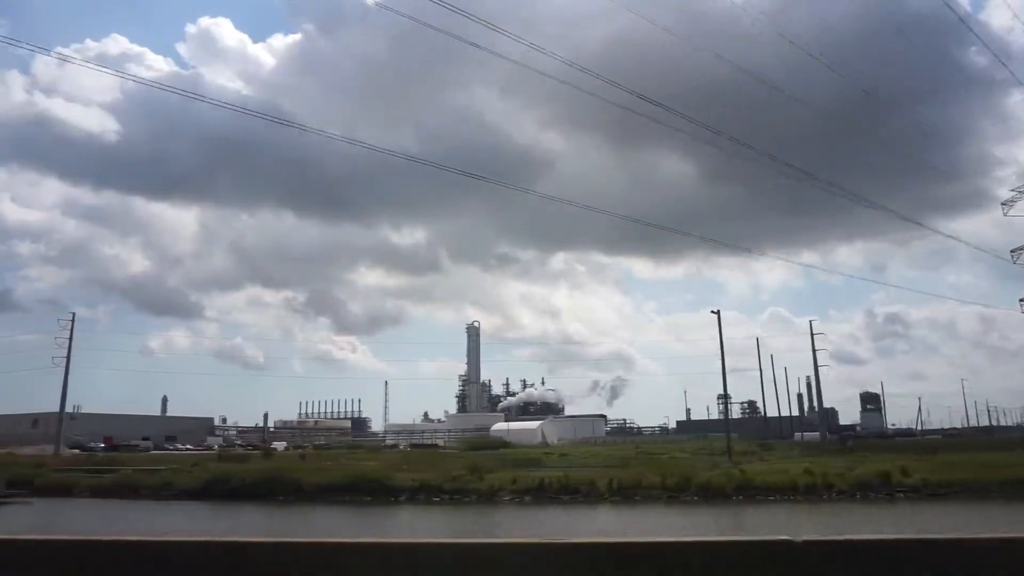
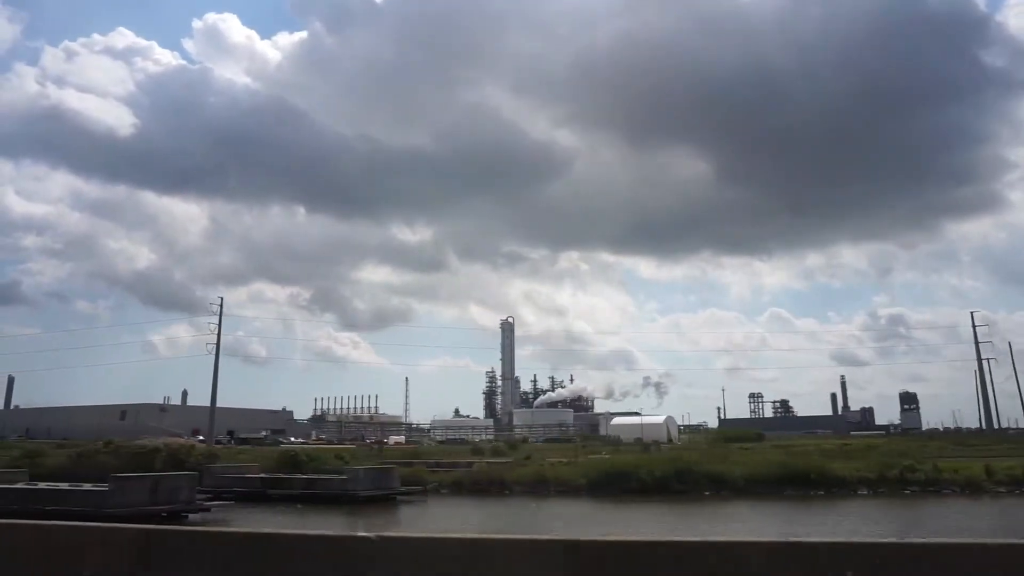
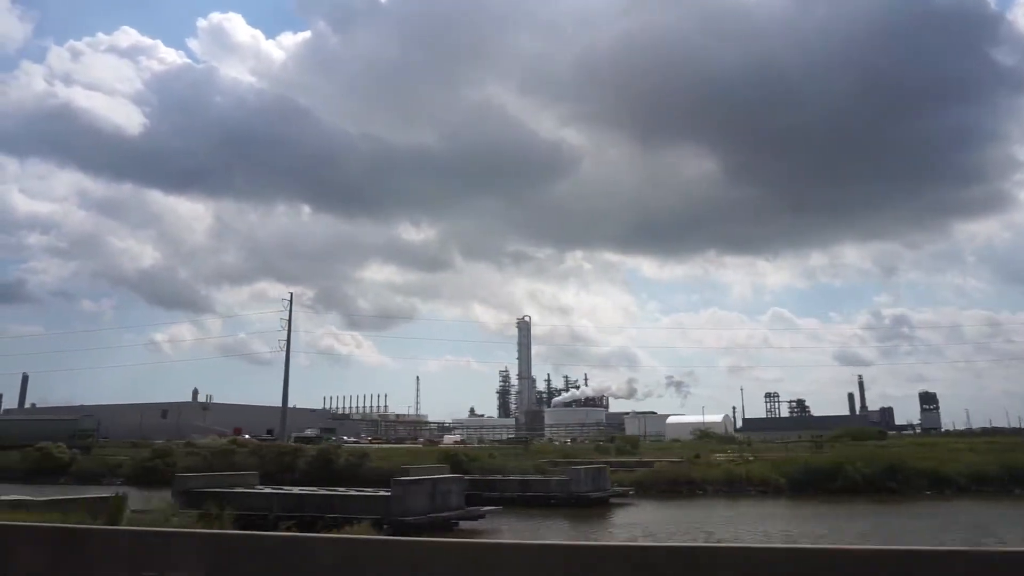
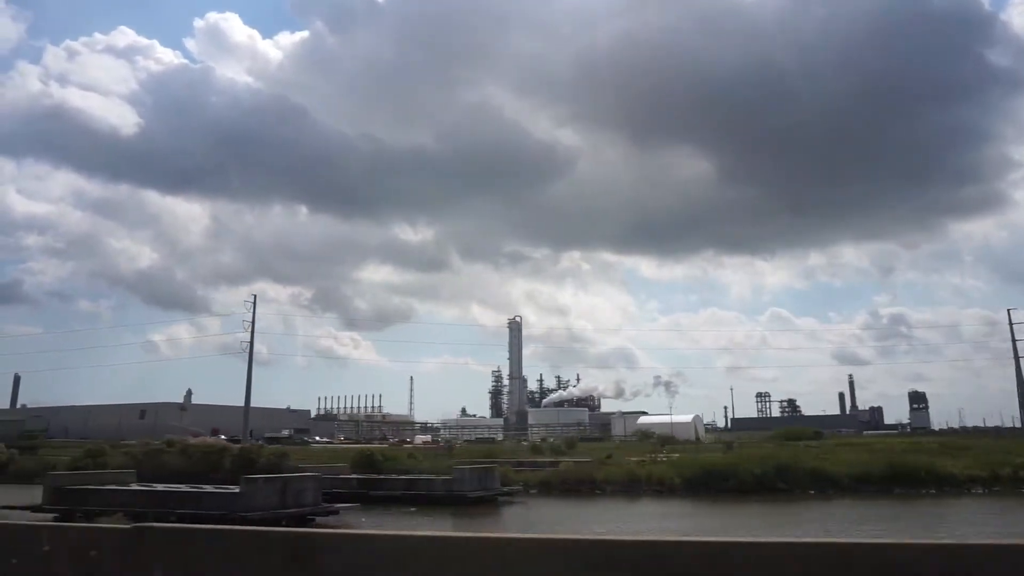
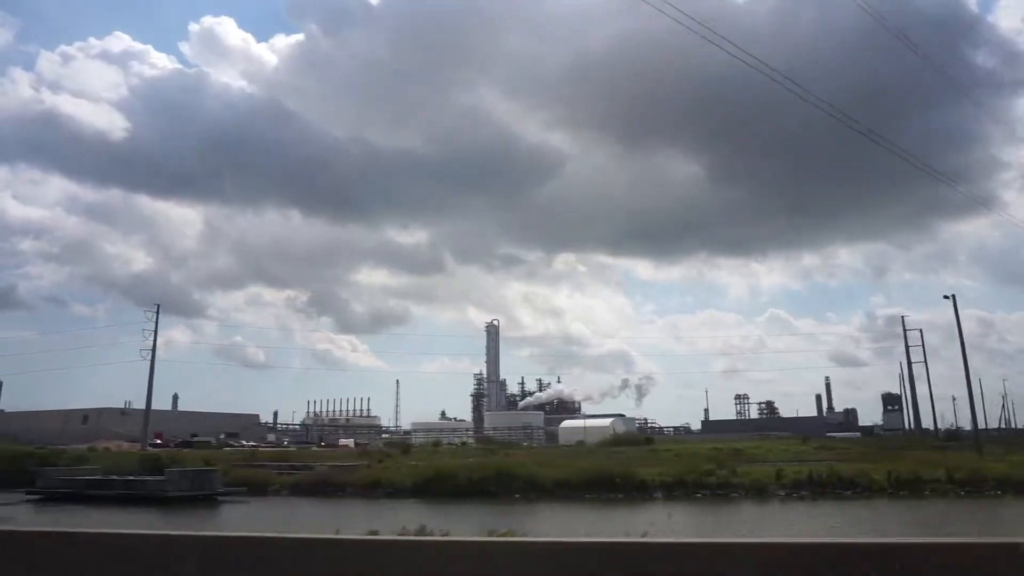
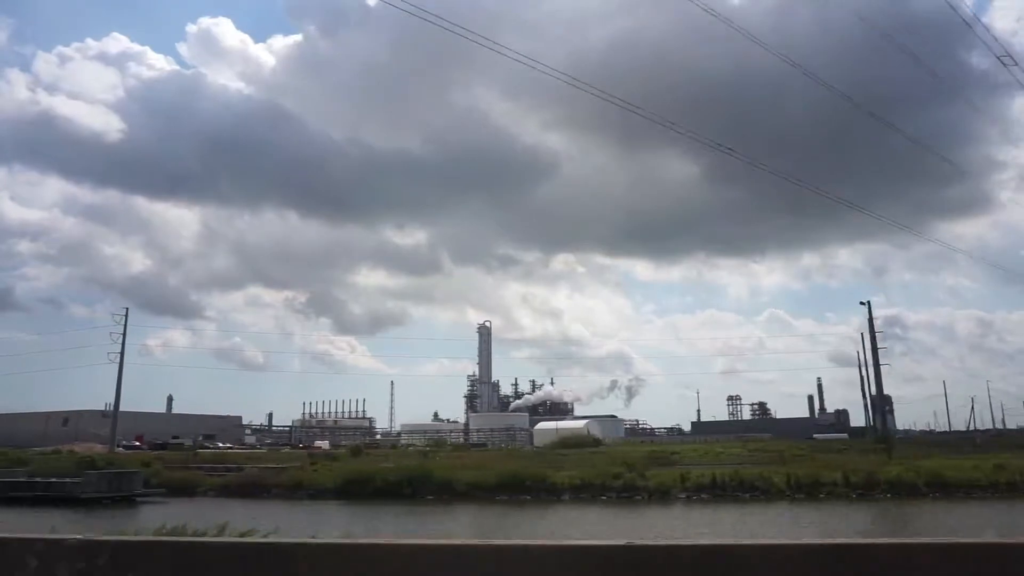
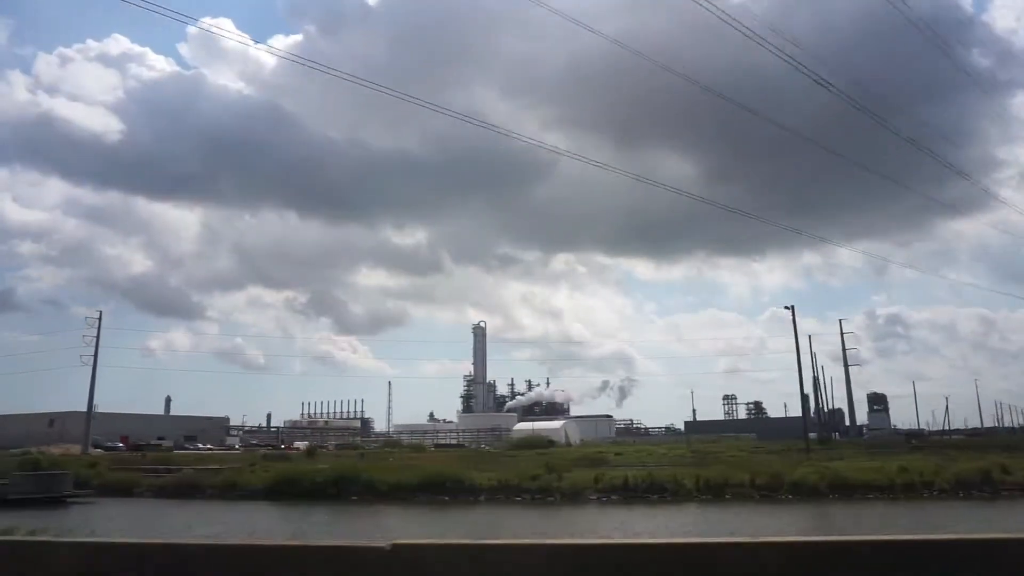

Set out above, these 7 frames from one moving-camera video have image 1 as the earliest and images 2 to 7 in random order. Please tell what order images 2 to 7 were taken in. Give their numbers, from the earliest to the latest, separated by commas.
7, 6, 5, 2, 4, 3
